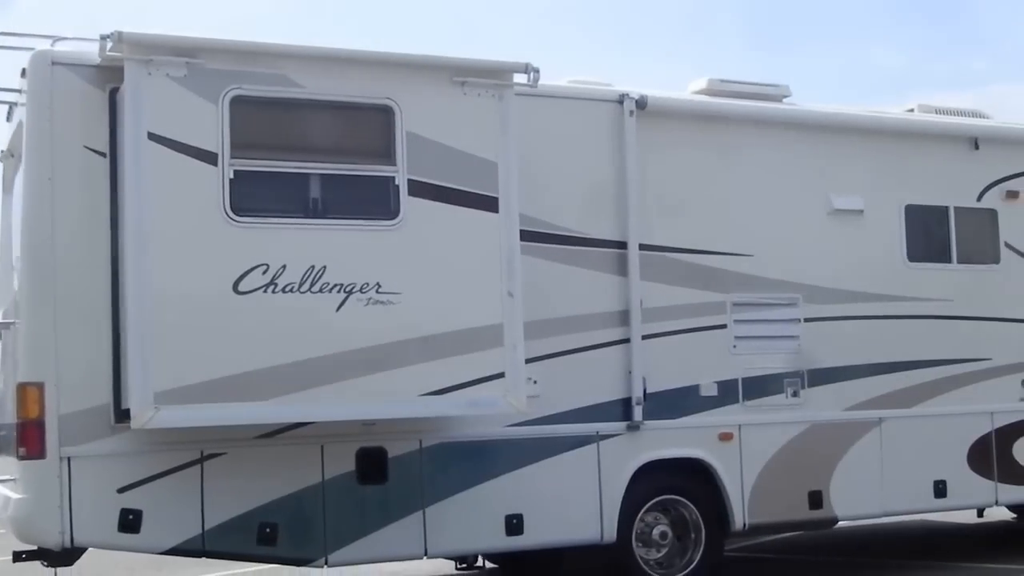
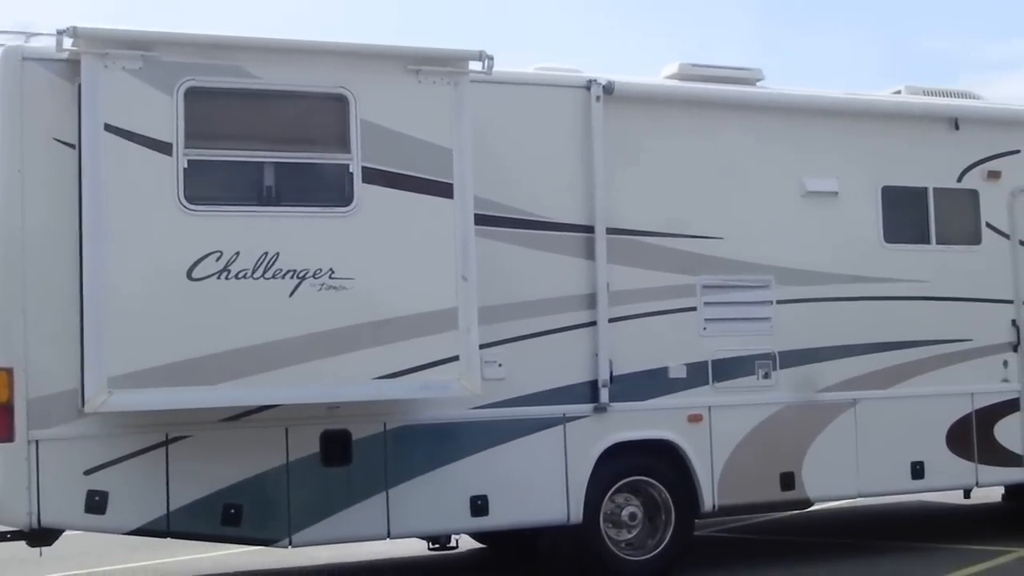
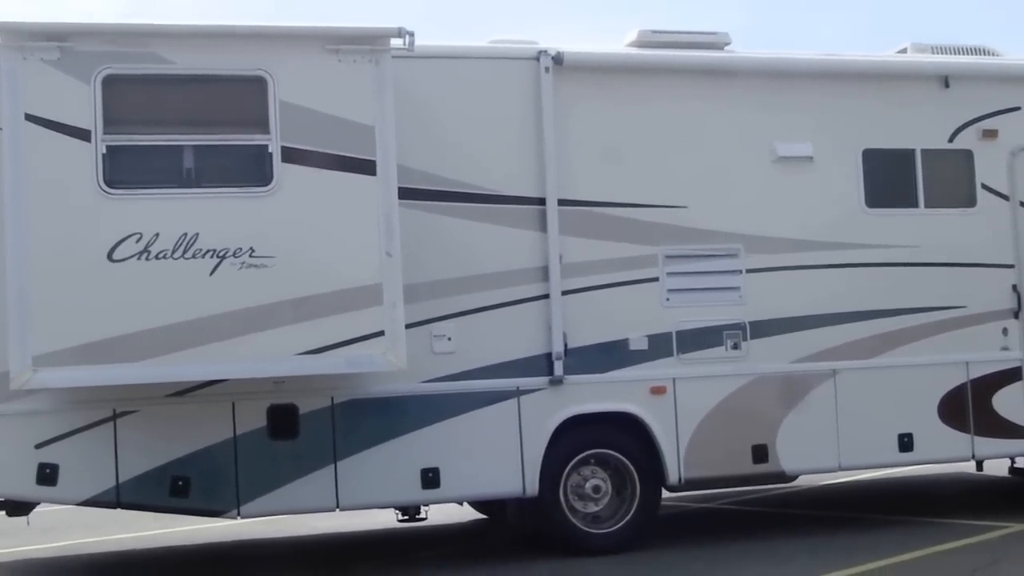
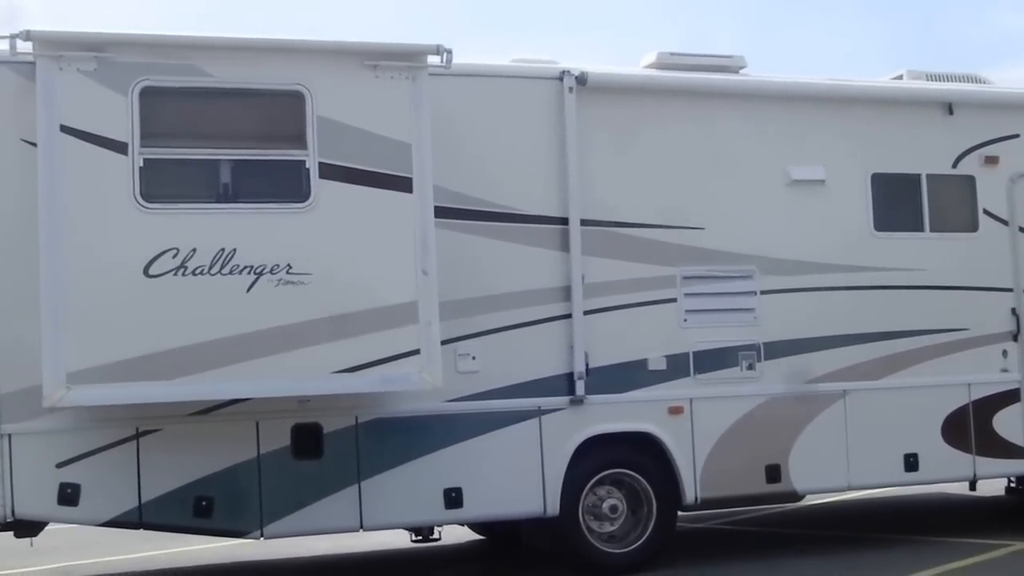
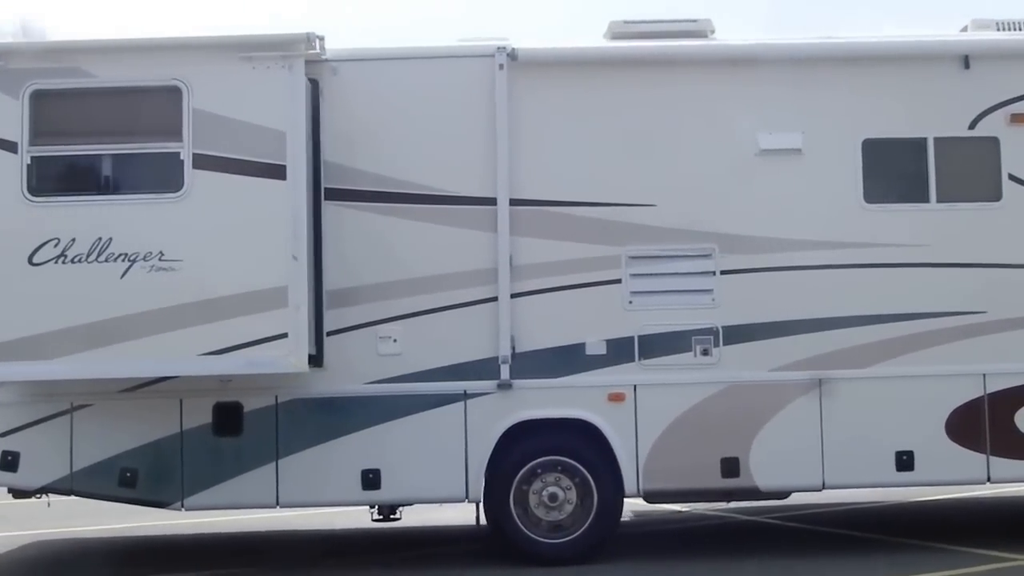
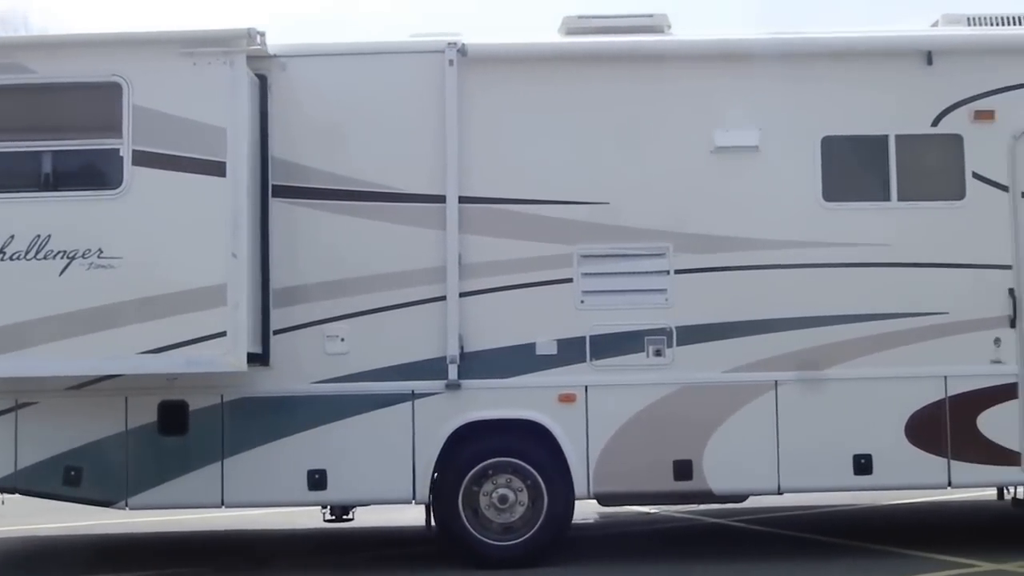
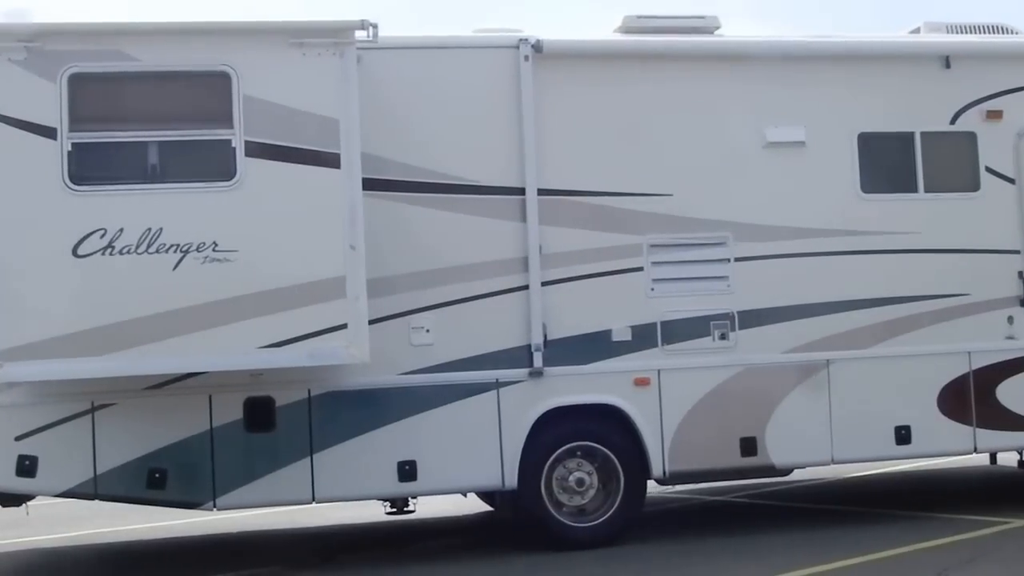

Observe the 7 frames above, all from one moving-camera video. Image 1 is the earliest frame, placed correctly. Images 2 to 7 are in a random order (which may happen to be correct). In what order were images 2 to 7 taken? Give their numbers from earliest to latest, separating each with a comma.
2, 4, 3, 7, 5, 6
